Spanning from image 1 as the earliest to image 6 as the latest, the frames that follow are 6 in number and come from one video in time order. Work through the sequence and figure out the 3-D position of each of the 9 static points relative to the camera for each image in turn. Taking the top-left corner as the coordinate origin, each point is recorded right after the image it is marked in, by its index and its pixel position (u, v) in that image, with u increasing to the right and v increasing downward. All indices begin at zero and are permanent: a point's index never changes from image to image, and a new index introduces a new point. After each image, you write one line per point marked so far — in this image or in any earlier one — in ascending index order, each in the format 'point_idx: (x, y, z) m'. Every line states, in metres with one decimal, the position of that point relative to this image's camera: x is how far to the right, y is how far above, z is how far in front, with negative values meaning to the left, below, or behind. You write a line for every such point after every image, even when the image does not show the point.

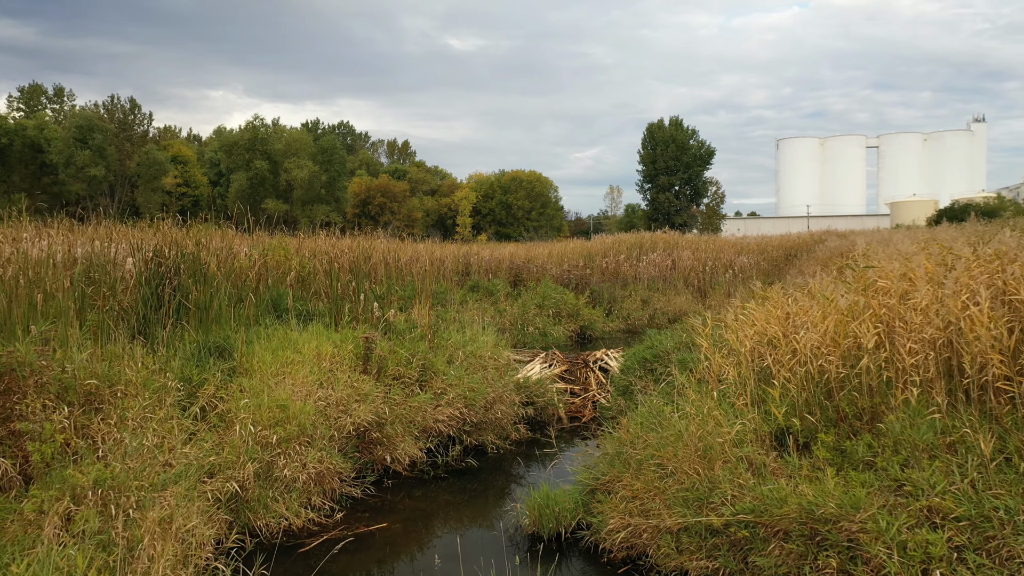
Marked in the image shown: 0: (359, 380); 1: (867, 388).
0: (-1.3, -0.8, +4.8) m
1: (+2.0, -0.6, +3.1) m
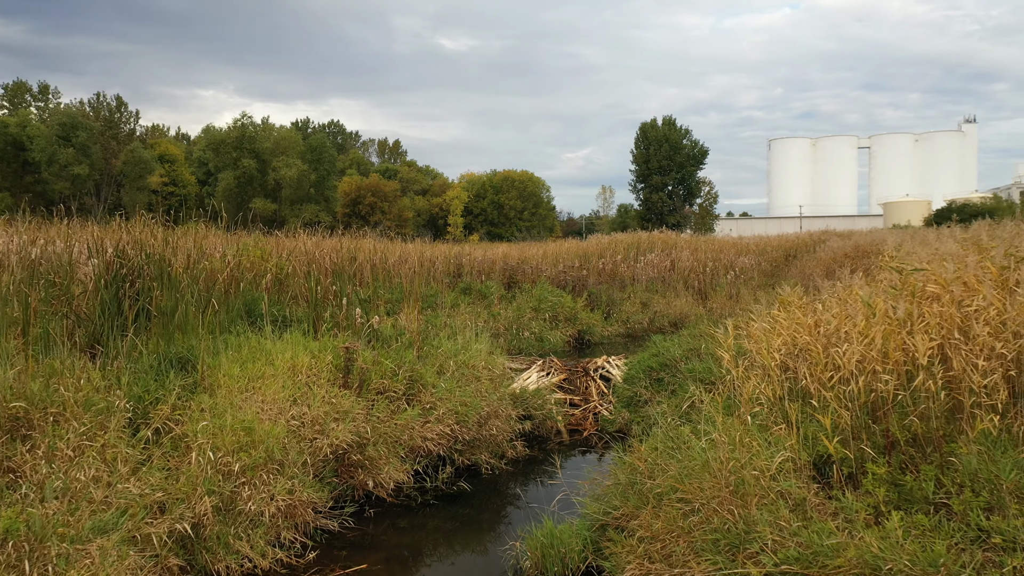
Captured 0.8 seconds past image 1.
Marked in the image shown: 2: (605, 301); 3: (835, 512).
0: (-1.4, -0.8, +4.4) m
1: (+2.0, -0.6, +2.7) m
2: (+1.7, -0.2, +10.2) m
3: (+1.5, -1.0, +2.5) m
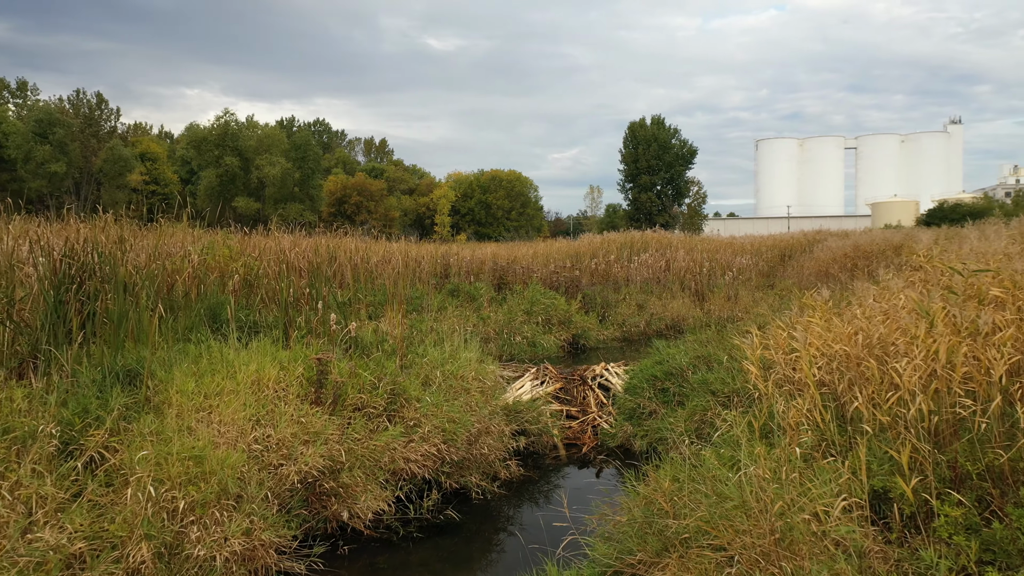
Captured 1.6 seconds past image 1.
0: (-1.4, -0.9, +3.8) m
1: (+2.0, -0.6, +2.2) m
2: (+1.5, -0.3, +9.7) m
3: (+1.5, -1.0, +2.1) m
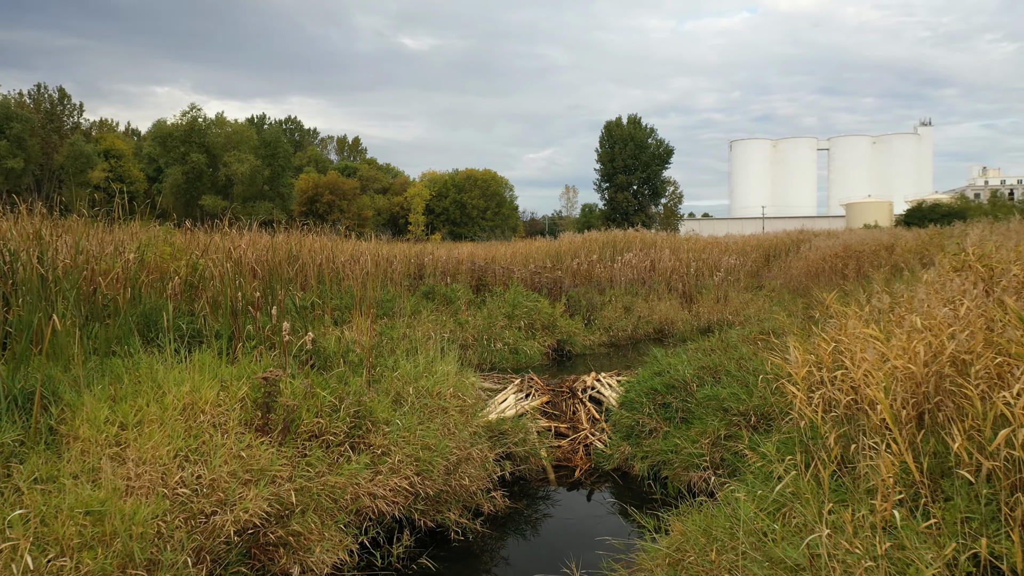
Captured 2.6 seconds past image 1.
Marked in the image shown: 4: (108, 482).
0: (-1.5, -0.9, +3.2) m
1: (+2.0, -0.6, +1.7) m
2: (+1.2, -0.3, +9.2) m
3: (+1.5, -1.1, +1.5) m
4: (-1.9, -0.9, +2.6) m
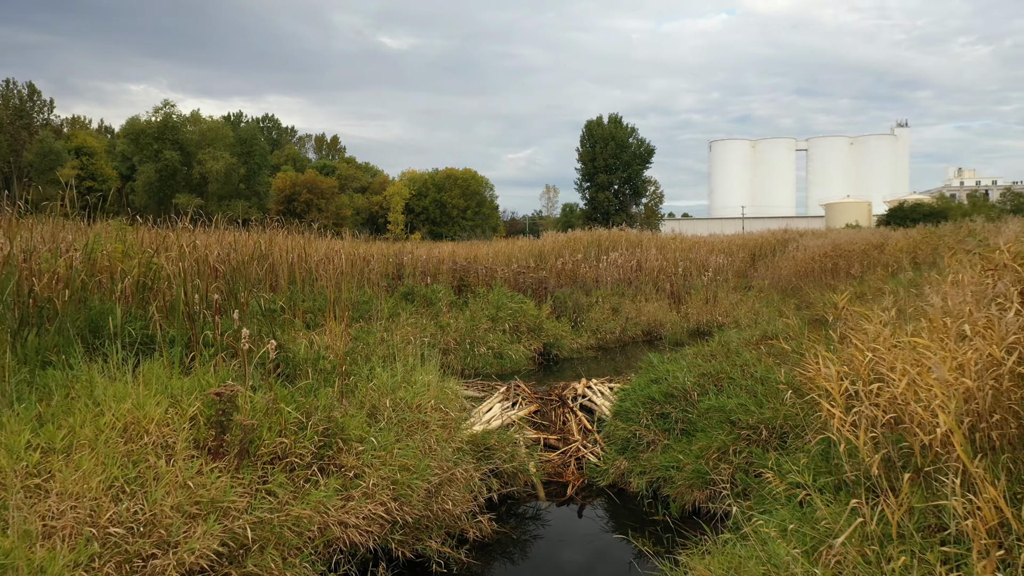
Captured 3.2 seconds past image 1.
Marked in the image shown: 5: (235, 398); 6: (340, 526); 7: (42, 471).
0: (-1.5, -0.9, +2.7) m
1: (+2.0, -0.6, +1.4) m
2: (+0.9, -0.3, +8.8) m
3: (+1.5, -1.1, +1.2) m
4: (-1.9, -0.9, +2.2) m
5: (-1.5, -0.6, +3.1) m
6: (-0.9, -1.3, +2.9) m
7: (-2.1, -0.8, +2.5) m
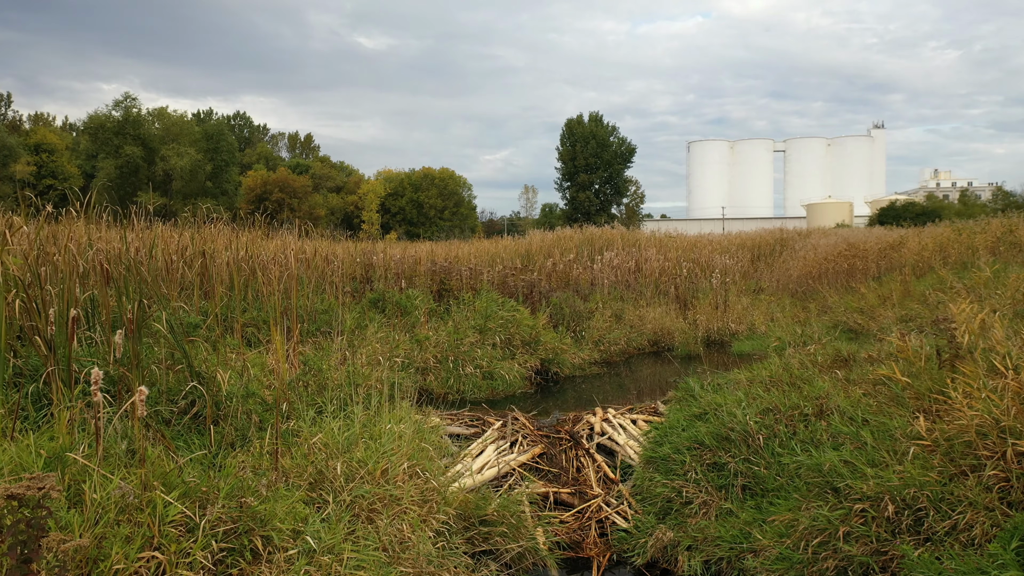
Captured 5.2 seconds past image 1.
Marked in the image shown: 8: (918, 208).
0: (-1.4, -1.0, +1.5) m
1: (+2.1, -0.7, +0.3) m
2: (+0.8, -0.4, +7.7) m
3: (+1.6, -1.1, +0.1) m
4: (-1.8, -1.0, +1.0) m
5: (-1.4, -0.7, +1.9) m
6: (-0.8, -1.3, +1.8) m
7: (-2.0, -0.9, +1.3) m
8: (+13.0, +2.6, +17.9) m
